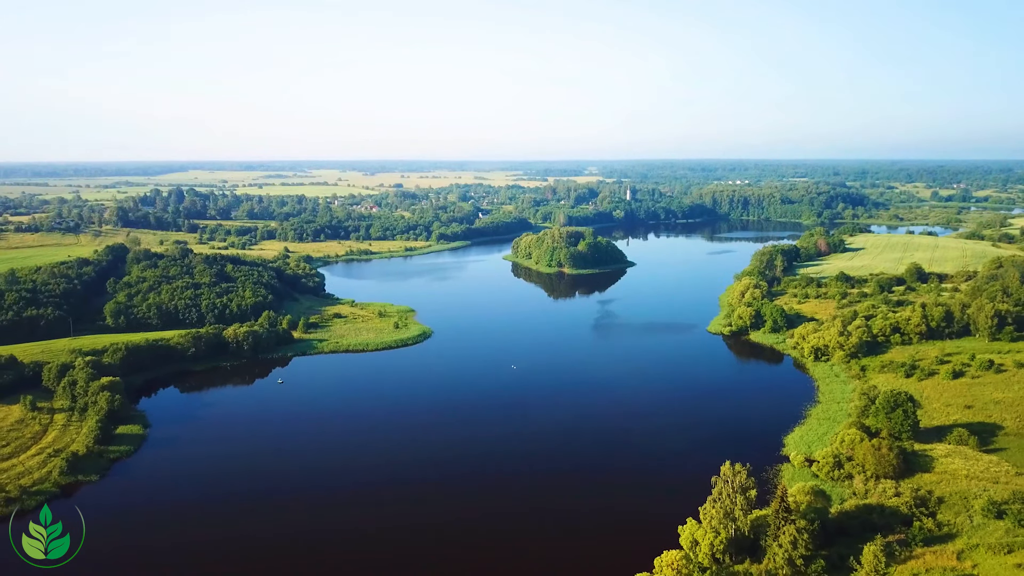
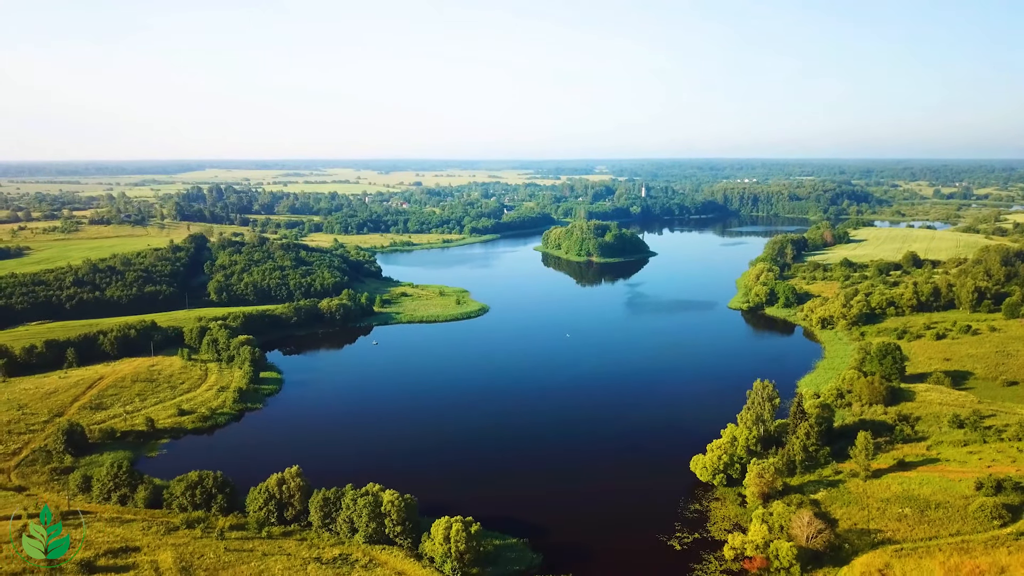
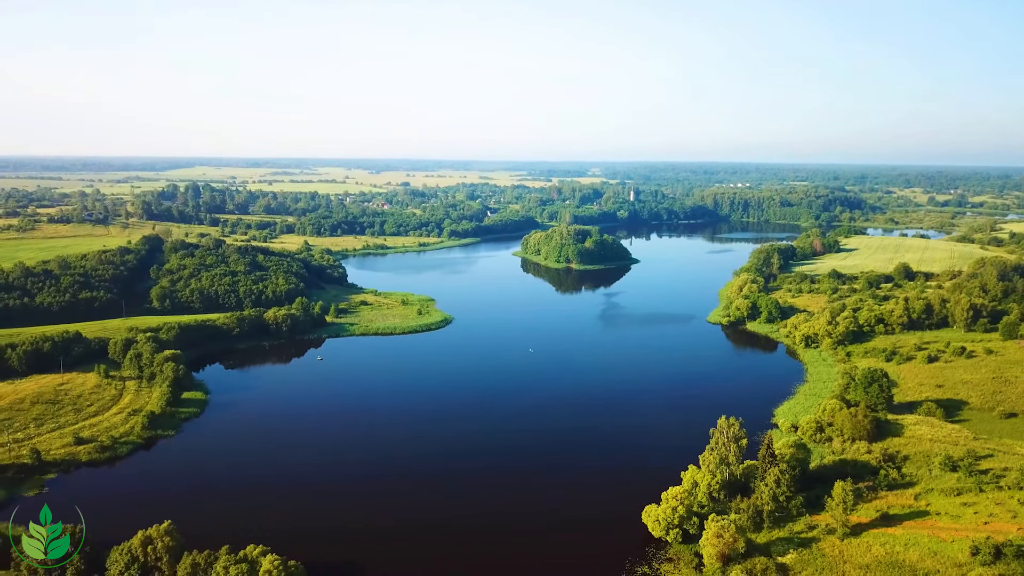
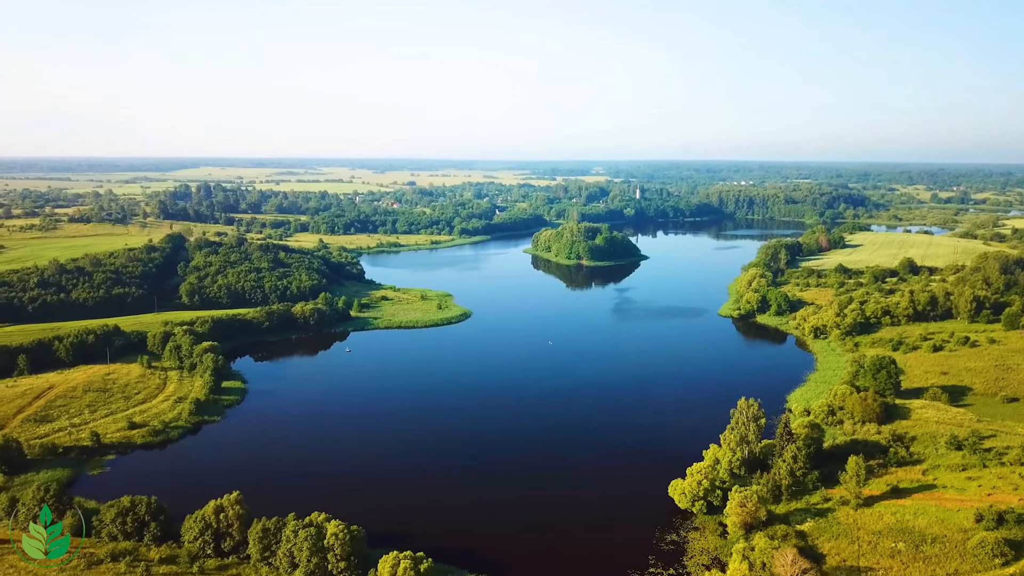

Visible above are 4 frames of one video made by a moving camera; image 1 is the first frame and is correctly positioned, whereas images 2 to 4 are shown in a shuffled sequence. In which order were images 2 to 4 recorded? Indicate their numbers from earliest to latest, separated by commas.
3, 4, 2
